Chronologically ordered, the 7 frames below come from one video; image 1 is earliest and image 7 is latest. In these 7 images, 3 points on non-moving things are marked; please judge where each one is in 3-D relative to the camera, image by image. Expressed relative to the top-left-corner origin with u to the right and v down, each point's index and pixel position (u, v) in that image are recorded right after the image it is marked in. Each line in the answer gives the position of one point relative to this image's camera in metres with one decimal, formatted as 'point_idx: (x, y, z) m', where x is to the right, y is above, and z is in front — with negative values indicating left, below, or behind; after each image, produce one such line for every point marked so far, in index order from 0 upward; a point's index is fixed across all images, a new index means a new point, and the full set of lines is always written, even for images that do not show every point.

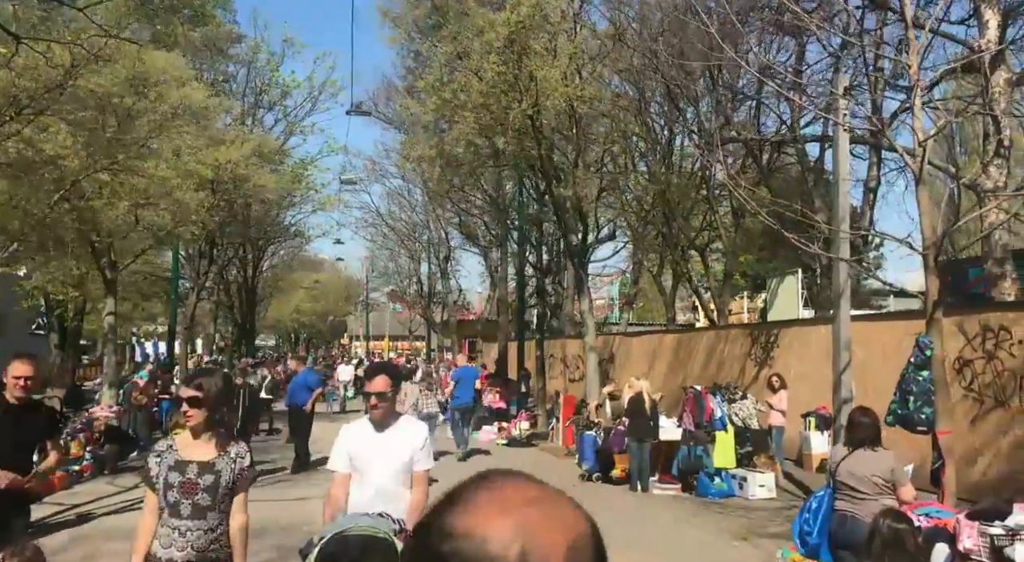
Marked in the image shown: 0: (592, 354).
0: (+1.5, -1.4, +16.8) m
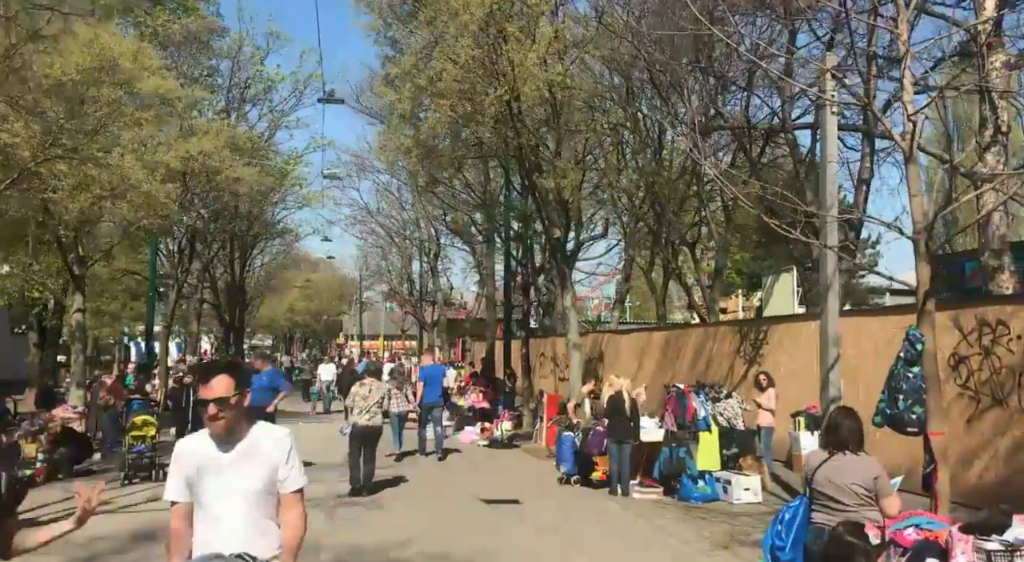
0: (+1.2, -1.3, +16.2) m
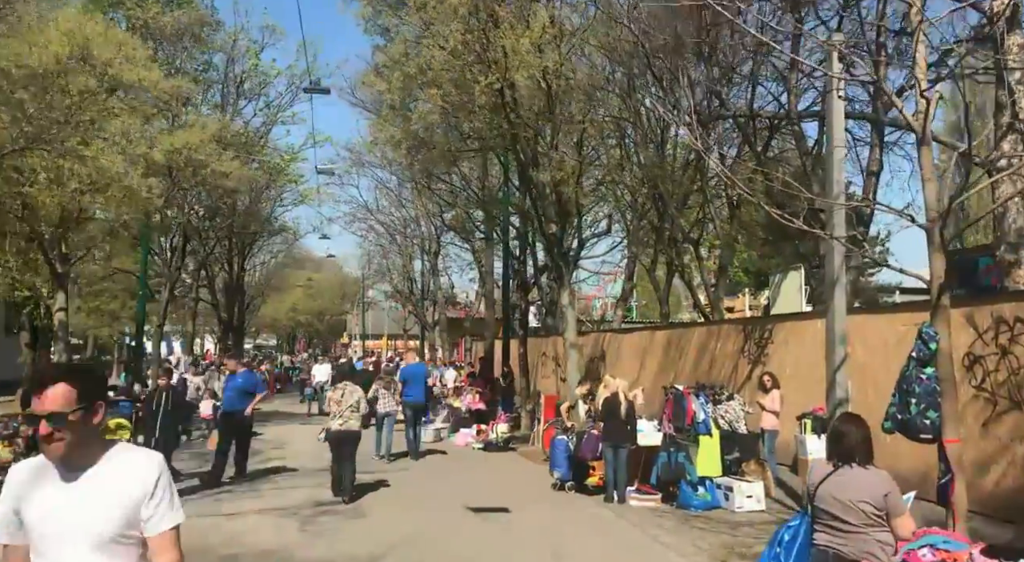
0: (+1.1, -1.3, +15.6) m
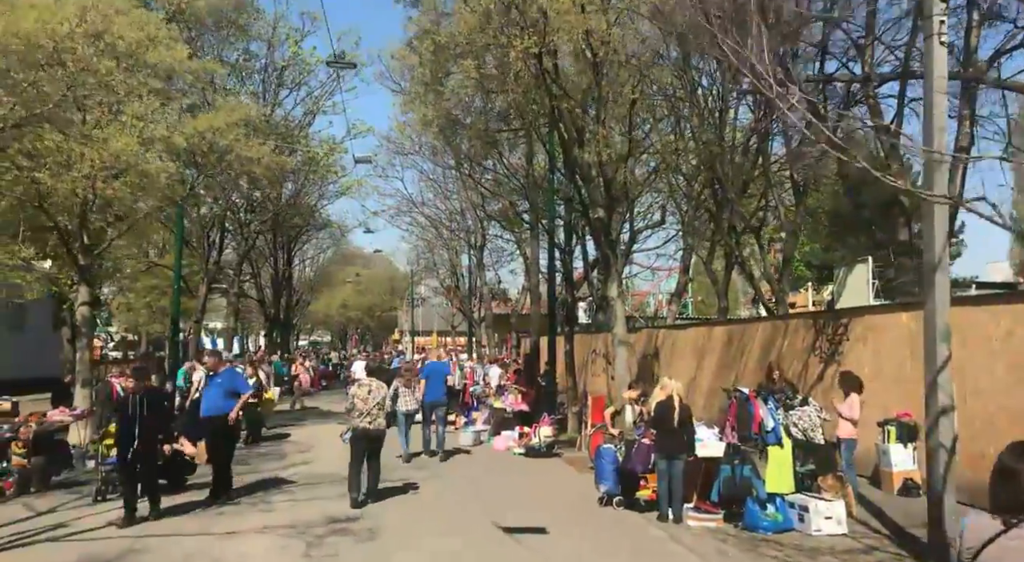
0: (+1.8, -1.1, +14.2) m
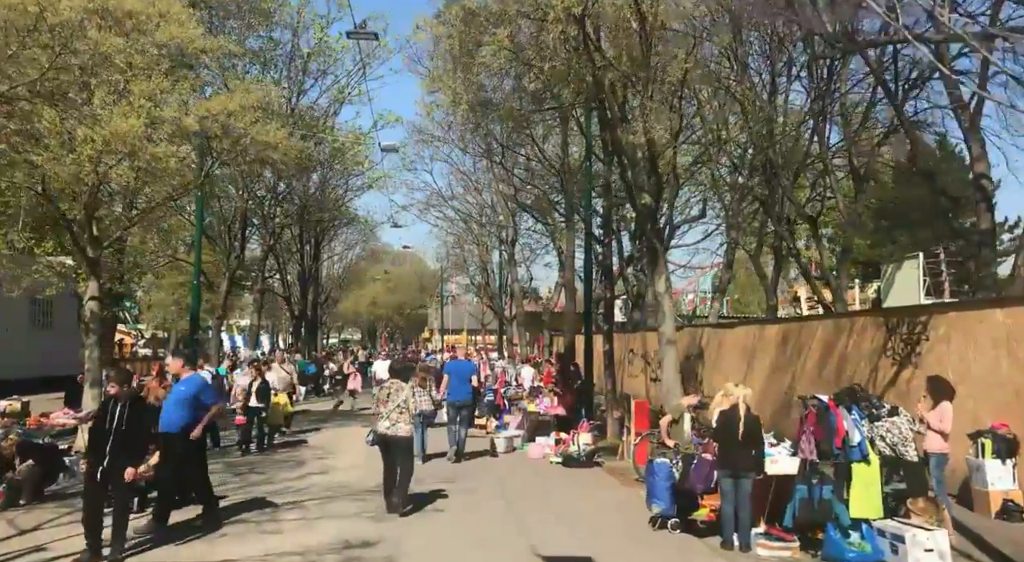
0: (+2.4, -1.0, +12.9) m
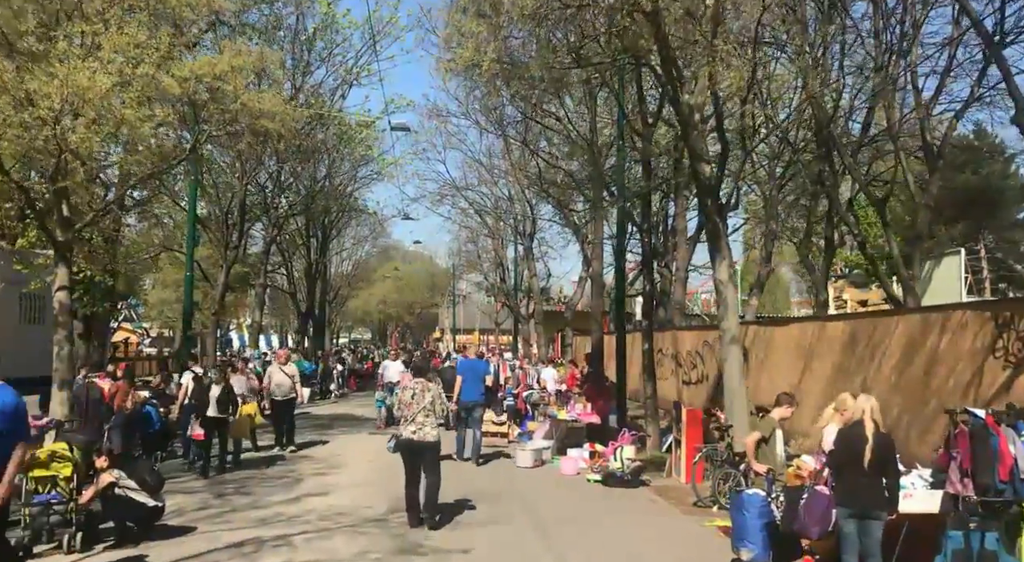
0: (+2.8, -0.8, +10.9) m
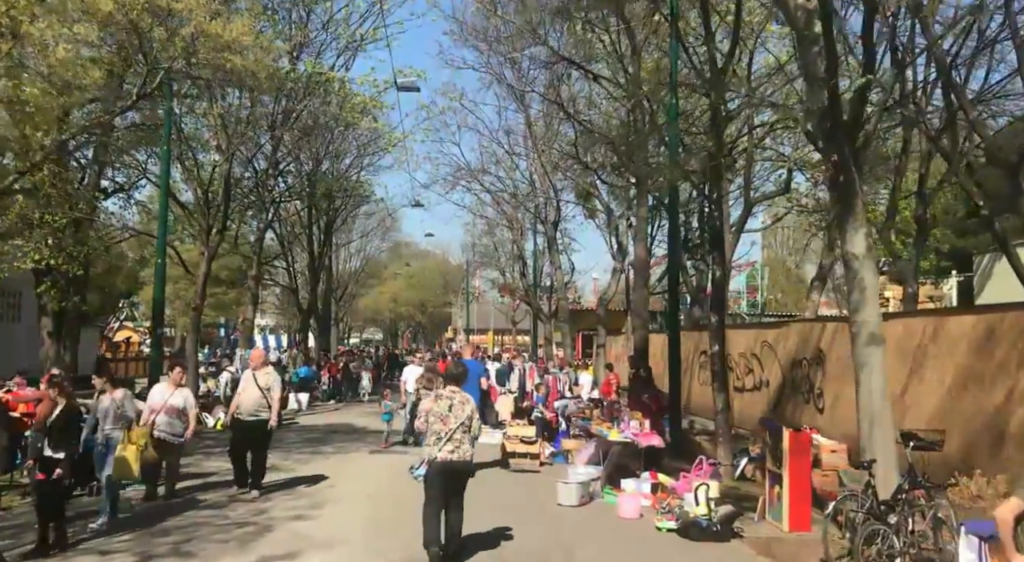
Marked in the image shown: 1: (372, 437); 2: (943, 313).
0: (+3.2, -0.6, +7.7) m
1: (-2.9, -3.2, +17.8) m
2: (+5.9, -0.5, +12.0) m
